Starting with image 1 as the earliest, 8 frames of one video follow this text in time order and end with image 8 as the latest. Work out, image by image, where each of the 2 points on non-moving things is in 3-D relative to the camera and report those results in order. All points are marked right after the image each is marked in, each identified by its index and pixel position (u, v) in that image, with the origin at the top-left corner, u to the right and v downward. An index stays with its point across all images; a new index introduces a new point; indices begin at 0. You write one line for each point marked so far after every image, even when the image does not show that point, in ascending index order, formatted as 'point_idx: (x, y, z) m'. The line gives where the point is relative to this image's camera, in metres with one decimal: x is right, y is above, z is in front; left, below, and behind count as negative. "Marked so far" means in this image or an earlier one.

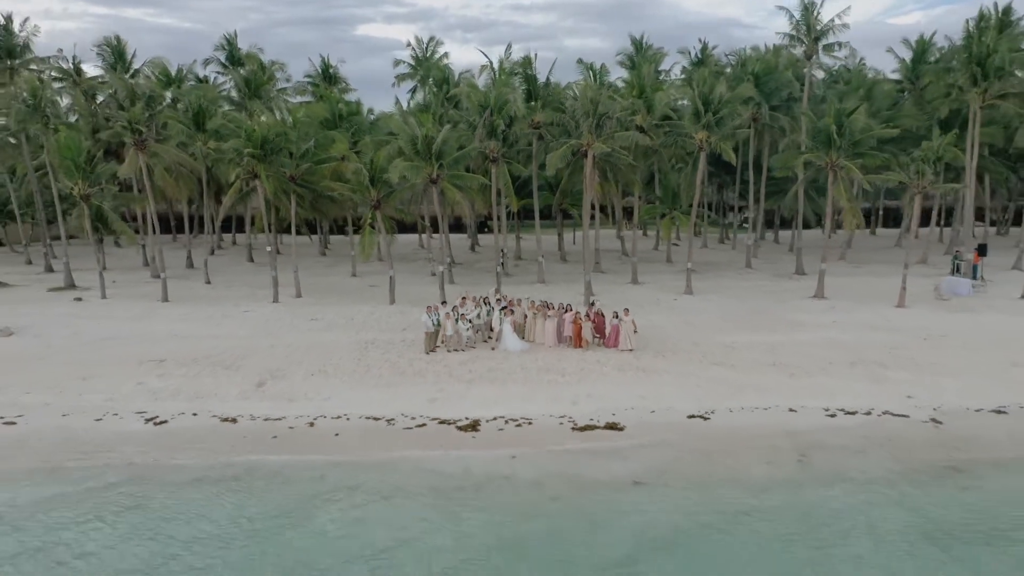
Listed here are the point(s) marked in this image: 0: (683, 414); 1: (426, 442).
0: (+2.9, -2.1, +13.9) m
1: (-1.3, -2.5, +13.0) m
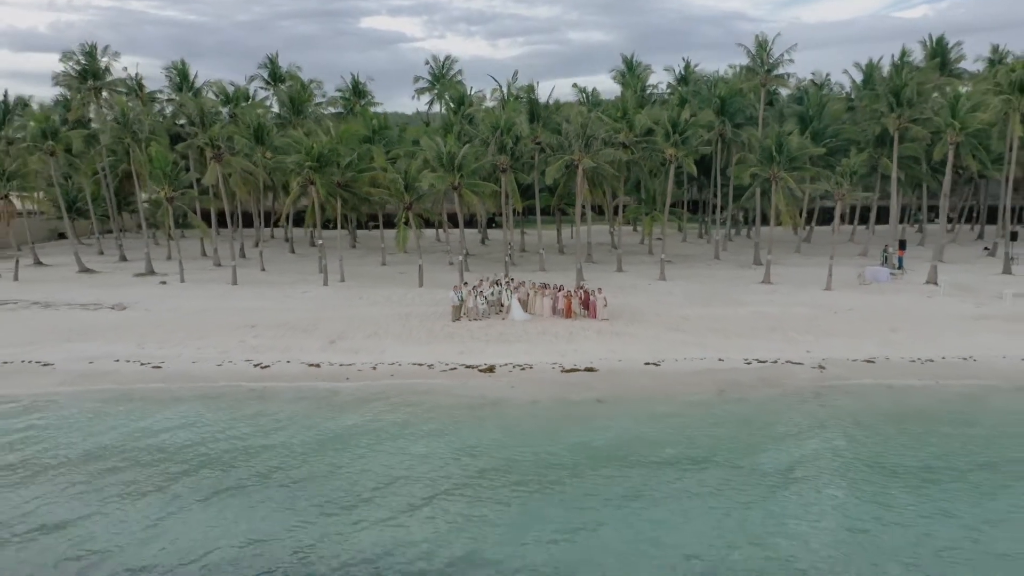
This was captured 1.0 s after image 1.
0: (+3.0, -1.7, +19.4) m
1: (-1.2, -2.0, +18.5) m
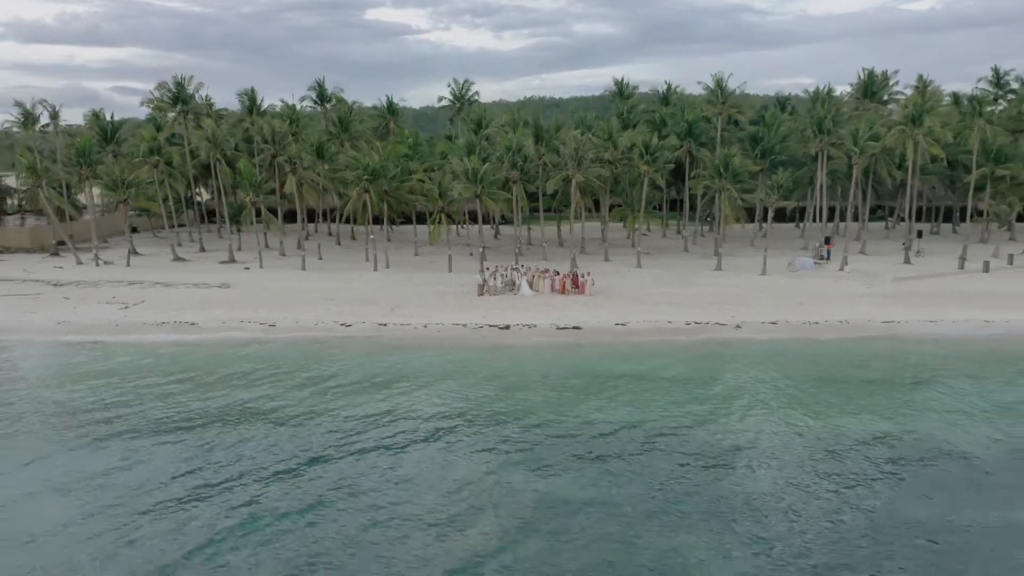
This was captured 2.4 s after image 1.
0: (+3.4, -1.1, +27.8) m
1: (-0.9, -1.5, +26.9) m
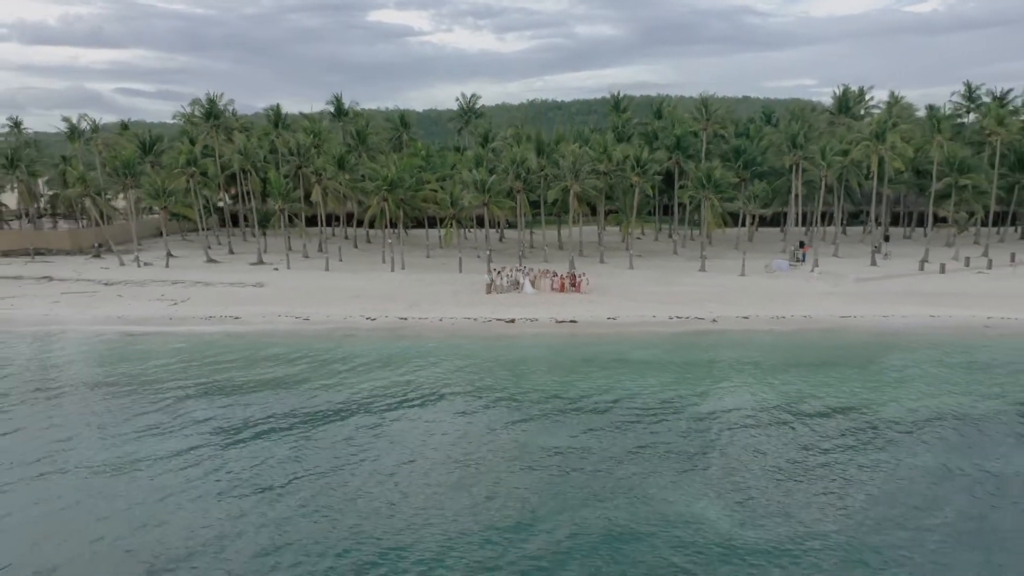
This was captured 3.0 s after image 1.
0: (+3.6, -1.1, +31.7) m
1: (-0.7, -1.4, +30.9) m
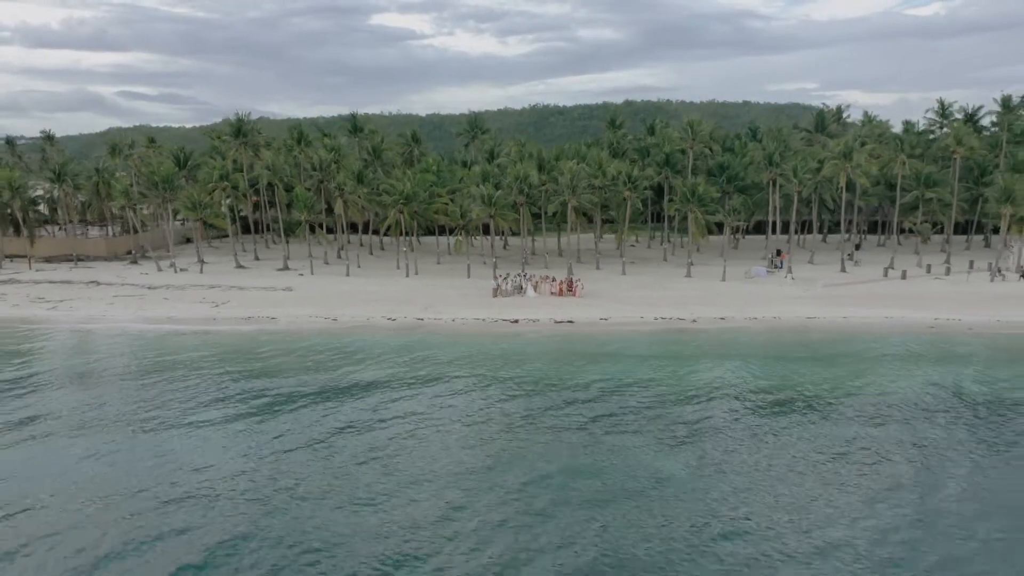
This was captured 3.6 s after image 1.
0: (+3.7, -1.3, +36.0) m
1: (-0.5, -1.6, +35.1) m
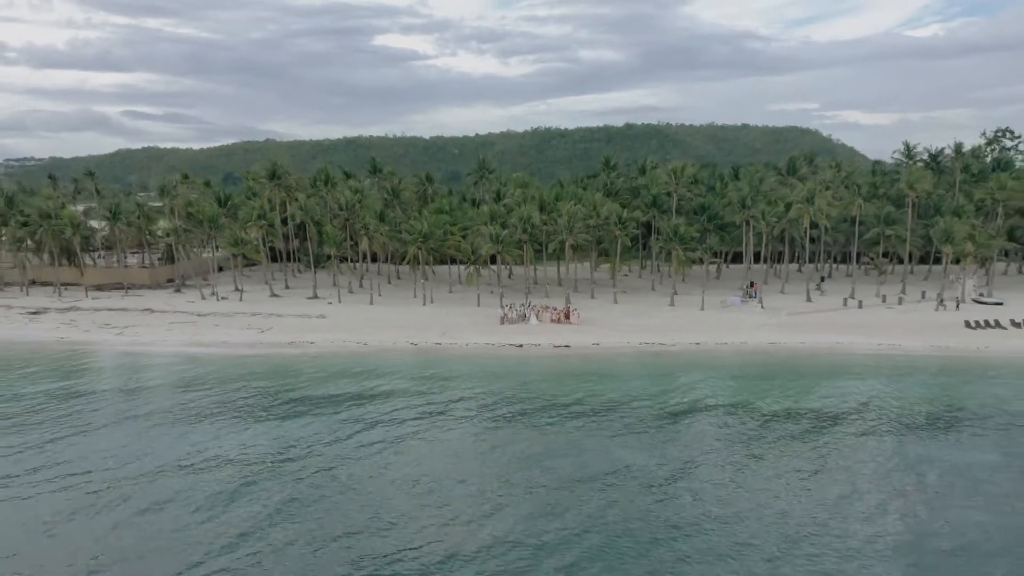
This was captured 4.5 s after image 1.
0: (+4.0, -2.7, +42.1) m
1: (-0.2, -3.1, +41.2) m
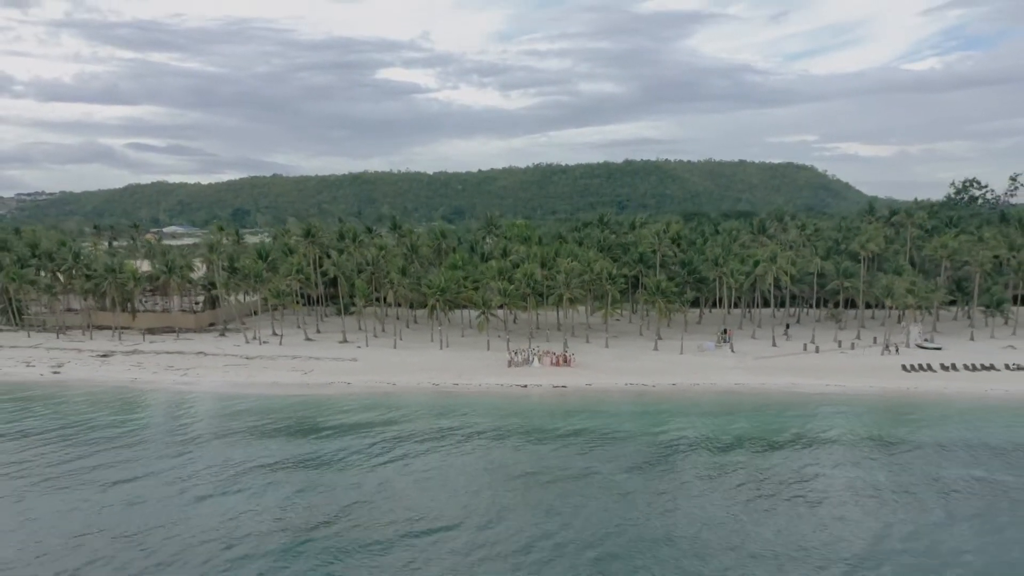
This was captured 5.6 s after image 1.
0: (+4.4, -5.8, +50.0) m
1: (+0.1, -6.0, +49.2) m
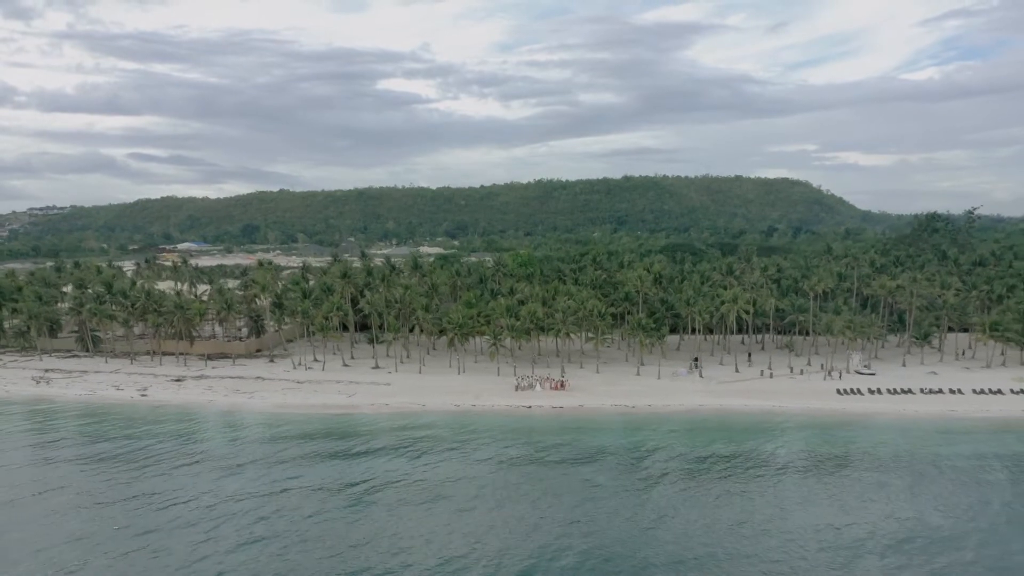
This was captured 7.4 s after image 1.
0: (+4.9, -8.7, +61.9) m
1: (+0.6, -9.0, +61.0) m
